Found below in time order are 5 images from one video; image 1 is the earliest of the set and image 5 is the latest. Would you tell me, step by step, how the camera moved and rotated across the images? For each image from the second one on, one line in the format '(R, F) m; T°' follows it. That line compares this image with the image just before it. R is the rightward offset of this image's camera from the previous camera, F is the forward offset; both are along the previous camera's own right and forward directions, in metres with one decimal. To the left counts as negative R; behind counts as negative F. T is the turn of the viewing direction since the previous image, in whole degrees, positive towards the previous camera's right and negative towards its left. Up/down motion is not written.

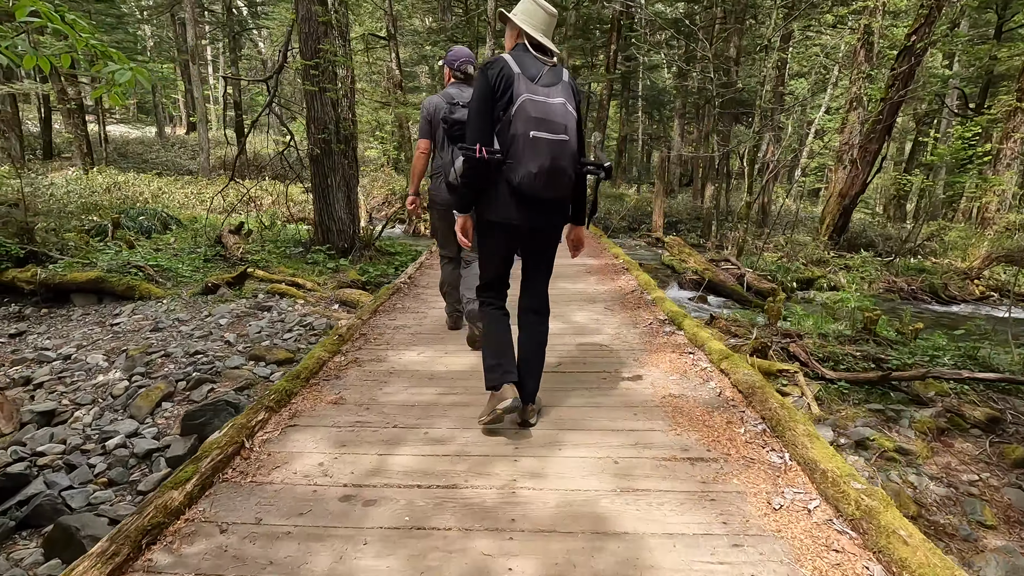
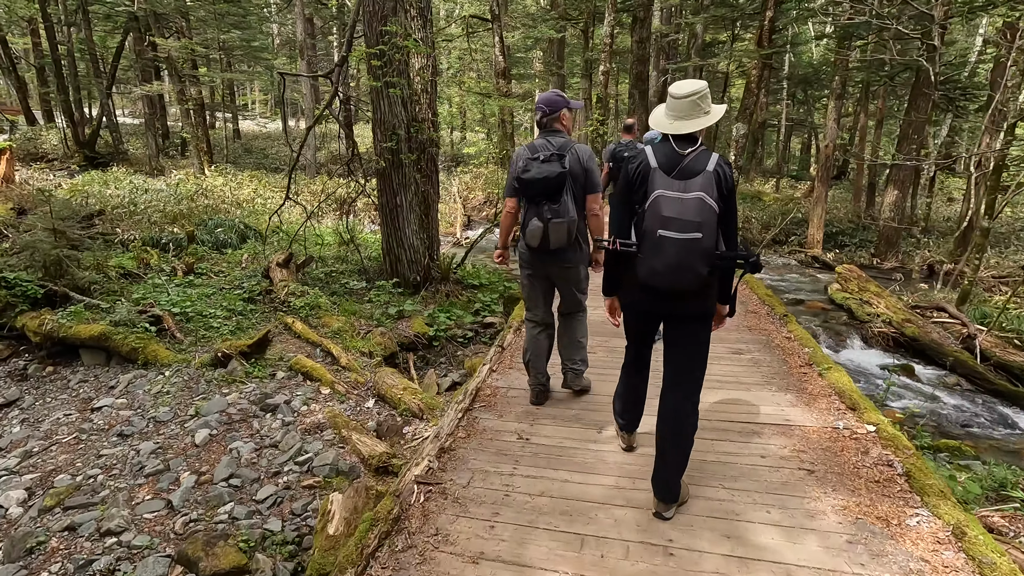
(-0.1, +2.3) m; -11°
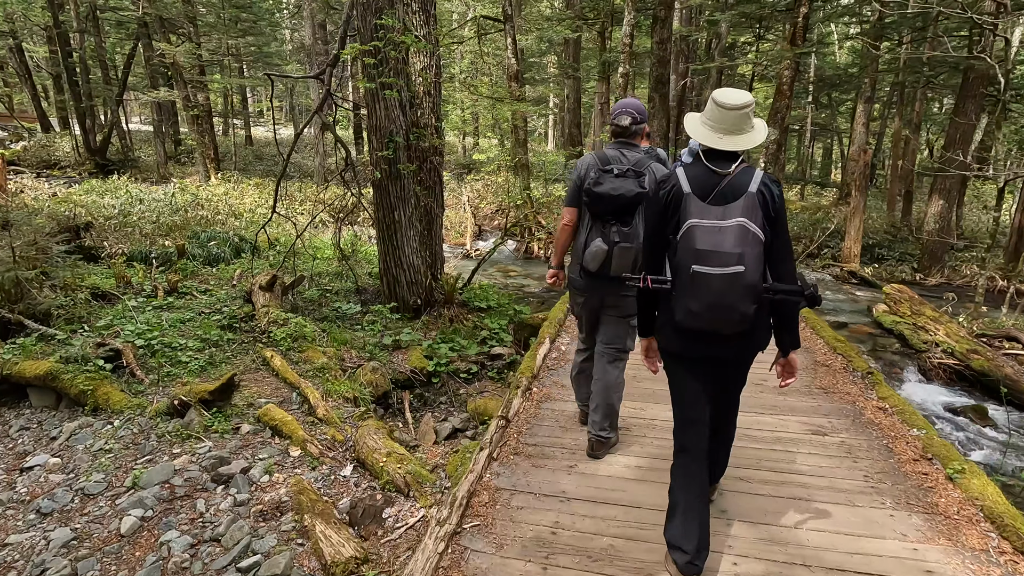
(0.0, +0.8) m; -1°
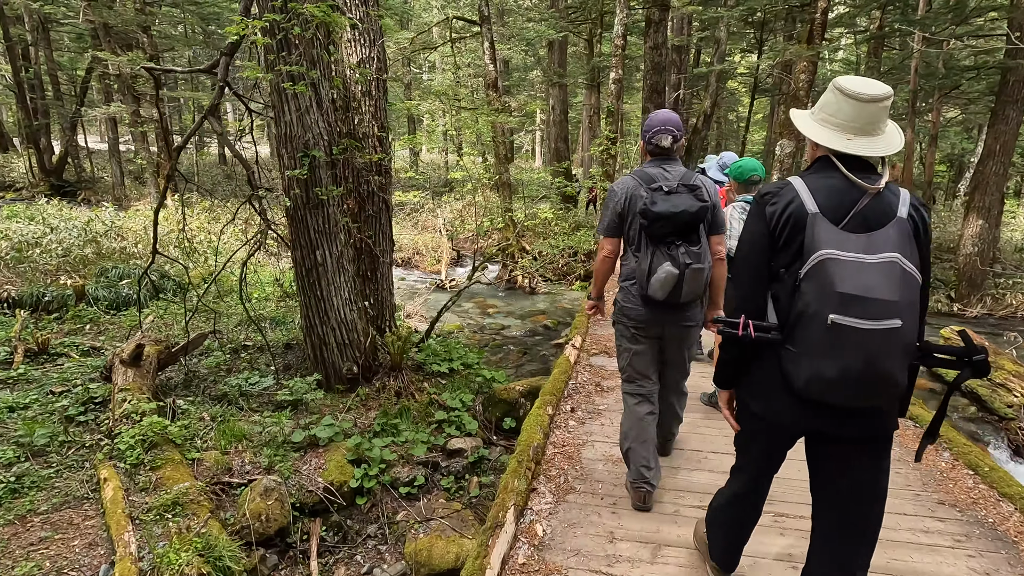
(+0.2, +1.7) m; +1°
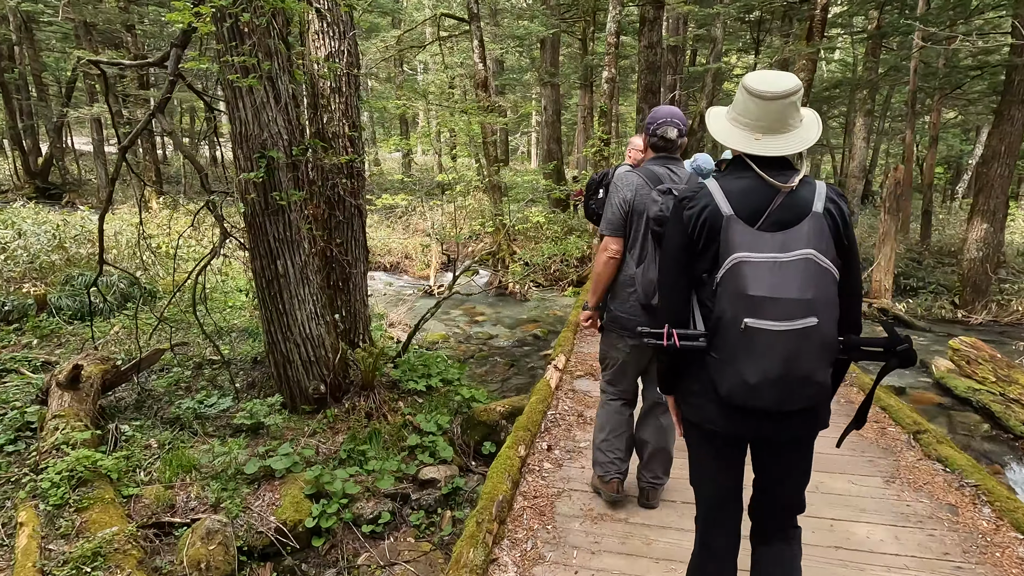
(+0.1, +0.4) m; 0°
